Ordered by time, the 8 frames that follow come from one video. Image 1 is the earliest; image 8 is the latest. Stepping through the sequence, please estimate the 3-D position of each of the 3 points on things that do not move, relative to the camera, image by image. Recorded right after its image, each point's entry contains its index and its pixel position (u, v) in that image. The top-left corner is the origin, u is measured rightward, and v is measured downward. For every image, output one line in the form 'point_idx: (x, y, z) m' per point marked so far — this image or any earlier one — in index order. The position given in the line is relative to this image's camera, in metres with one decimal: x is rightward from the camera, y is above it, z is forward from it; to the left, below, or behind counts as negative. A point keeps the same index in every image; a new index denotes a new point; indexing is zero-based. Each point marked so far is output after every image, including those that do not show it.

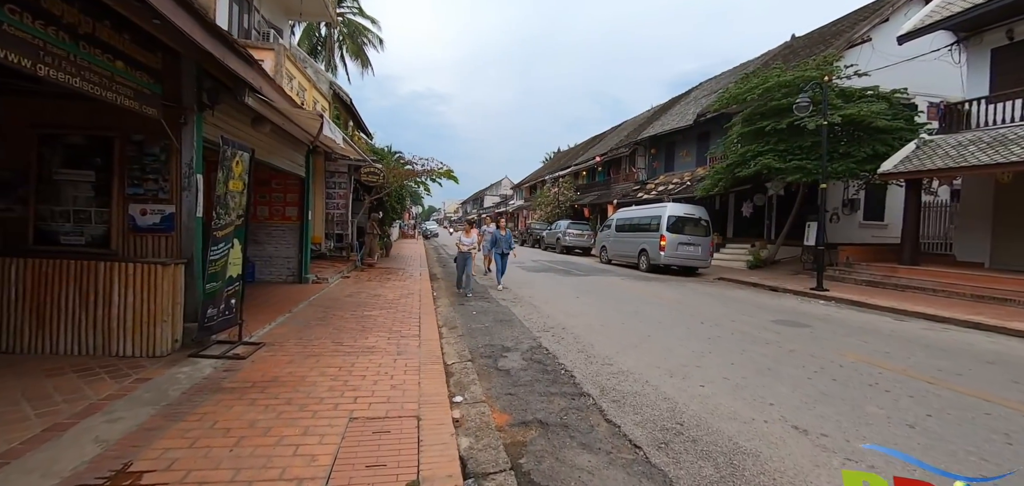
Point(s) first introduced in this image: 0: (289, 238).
0: (-4.5, +0.1, +8.8) m
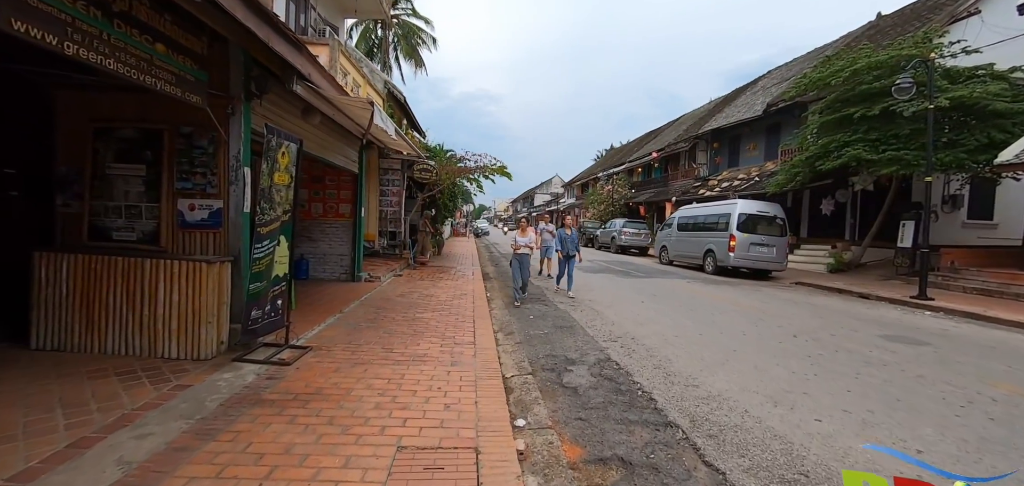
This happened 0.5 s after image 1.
0: (-3.3, +0.1, +8.7) m
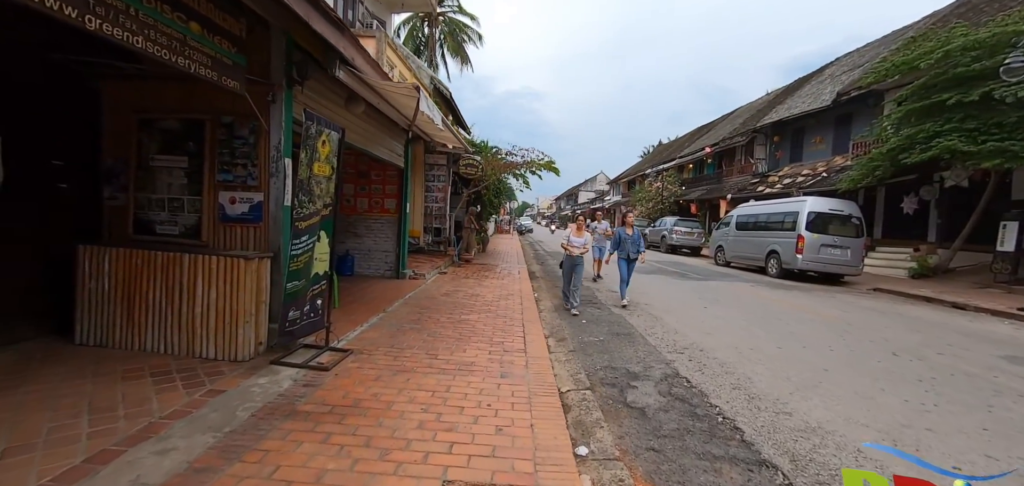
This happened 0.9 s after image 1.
0: (-2.4, +0.2, +8.5) m
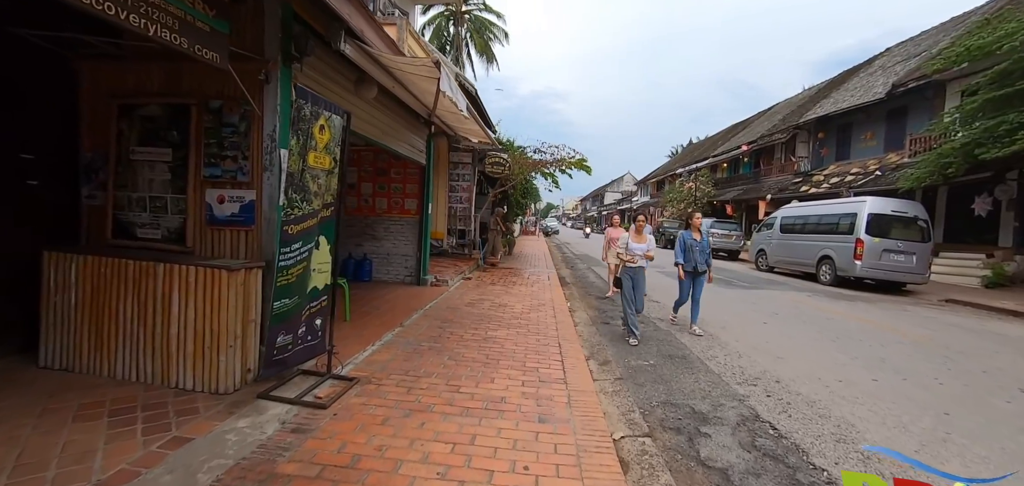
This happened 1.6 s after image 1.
0: (-1.8, +0.2, +7.8) m
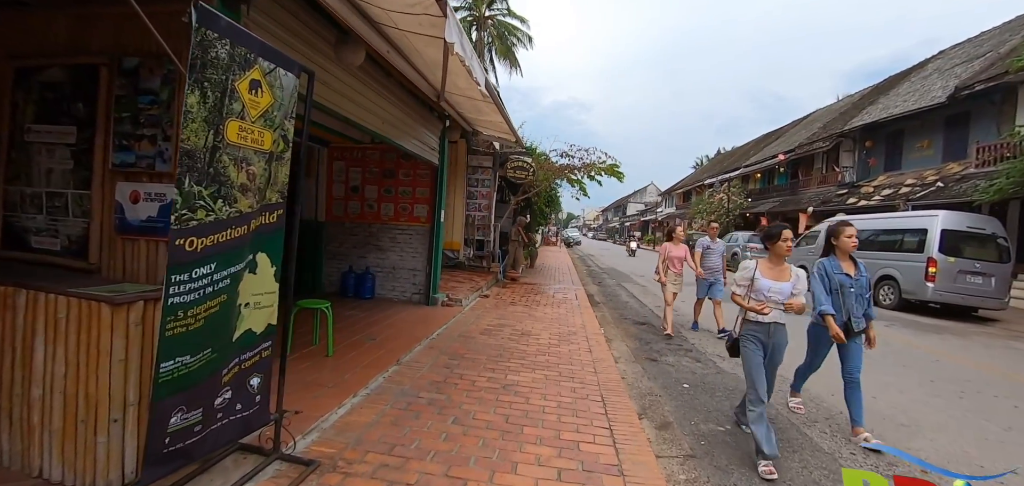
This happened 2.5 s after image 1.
0: (-1.5, 0.0, +6.7) m
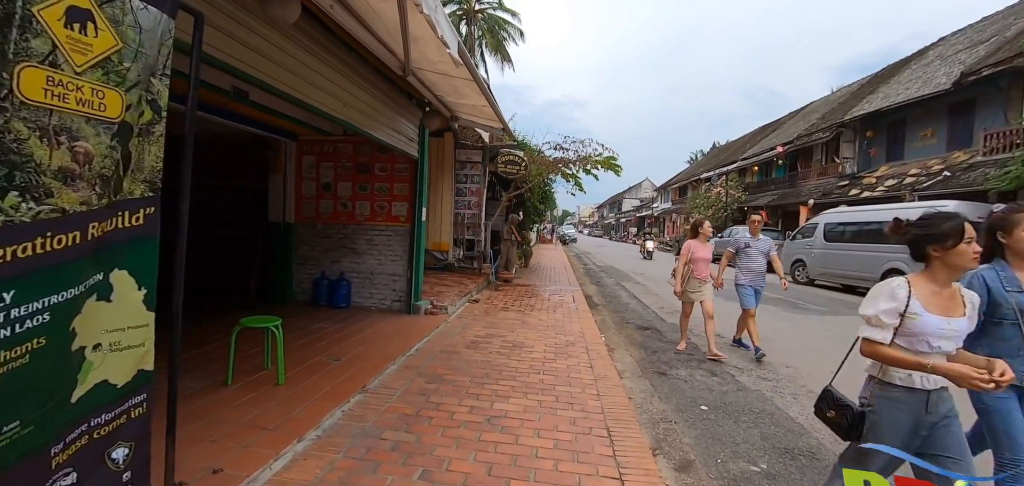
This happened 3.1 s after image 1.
0: (-1.6, -0.1, +6.1) m
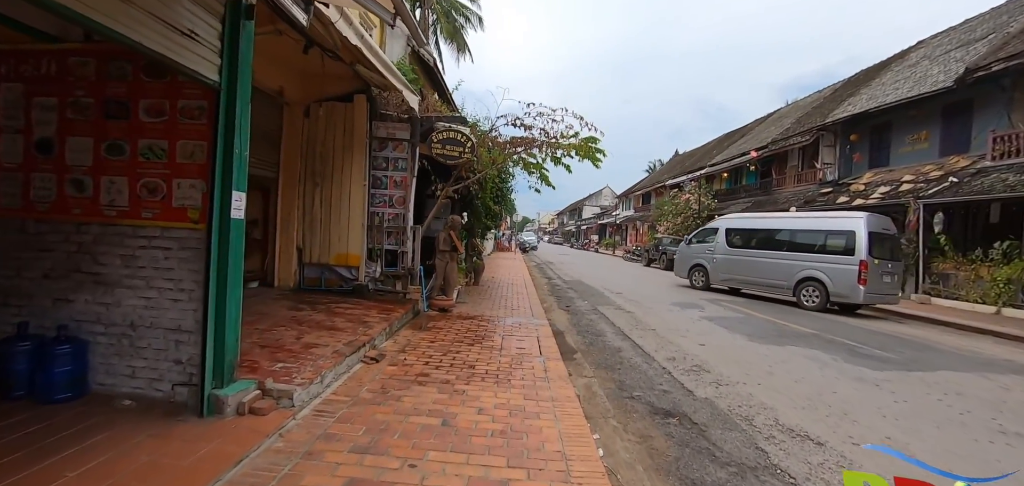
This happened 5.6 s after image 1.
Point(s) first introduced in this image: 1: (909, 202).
0: (-2.2, -0.2, +3.0) m
1: (+12.7, +1.3, +14.1) m
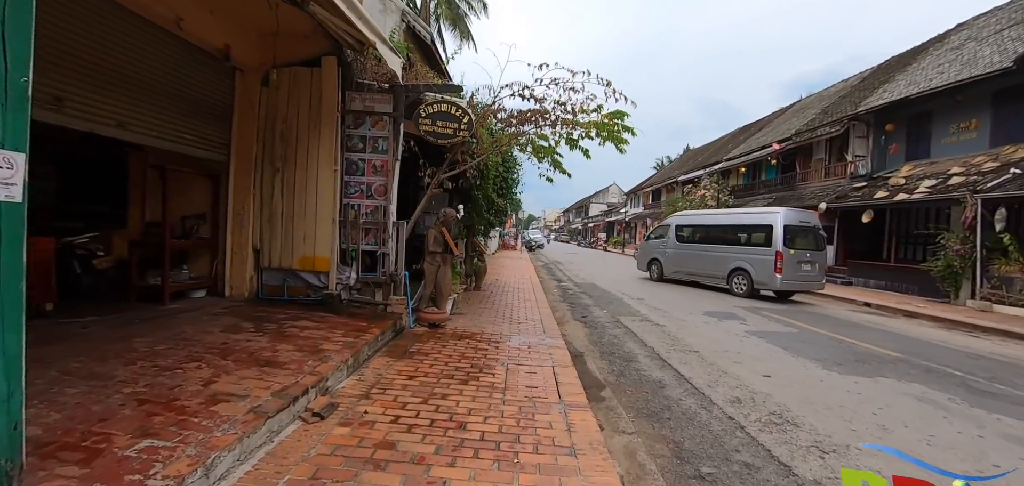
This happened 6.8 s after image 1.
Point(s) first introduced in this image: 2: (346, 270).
0: (-2.2, -0.2, +1.6) m
1: (+12.8, +1.3, +12.6) m
2: (-2.2, -0.3, +5.7) m
